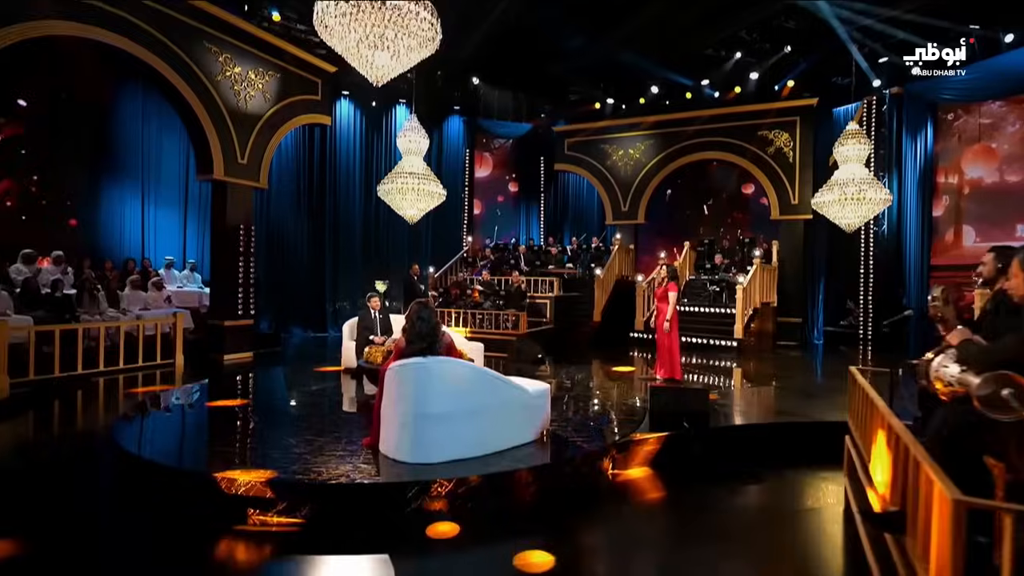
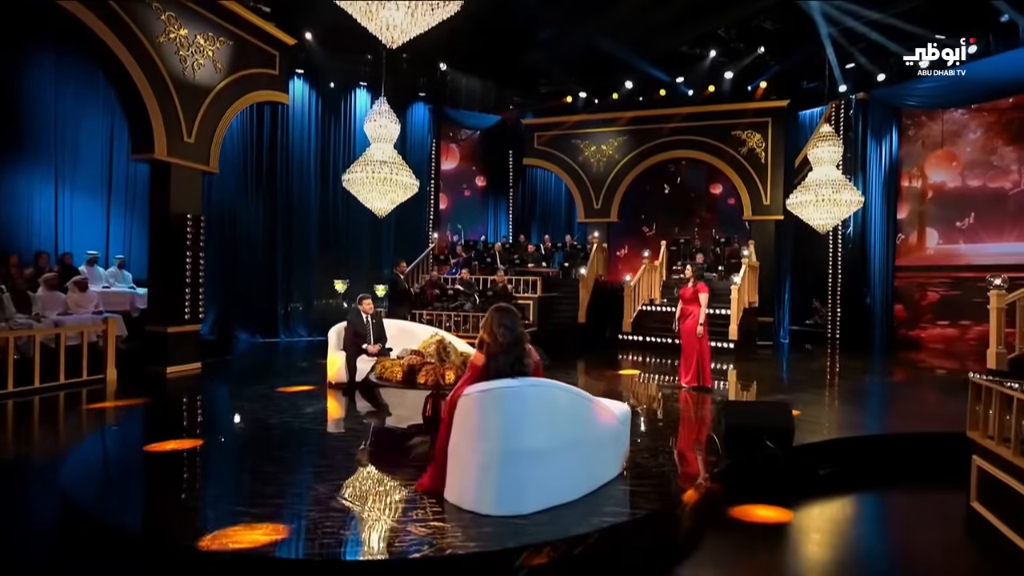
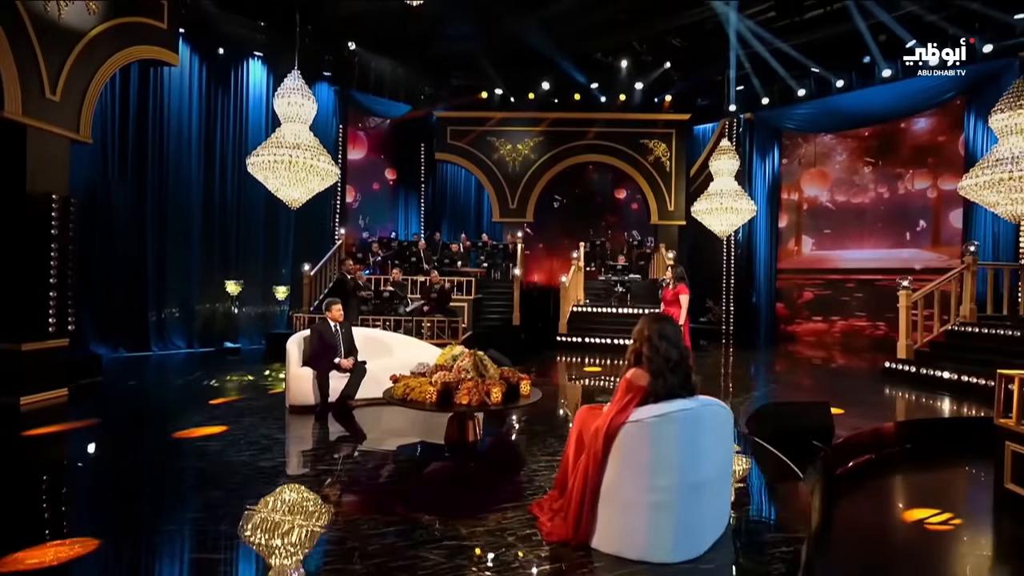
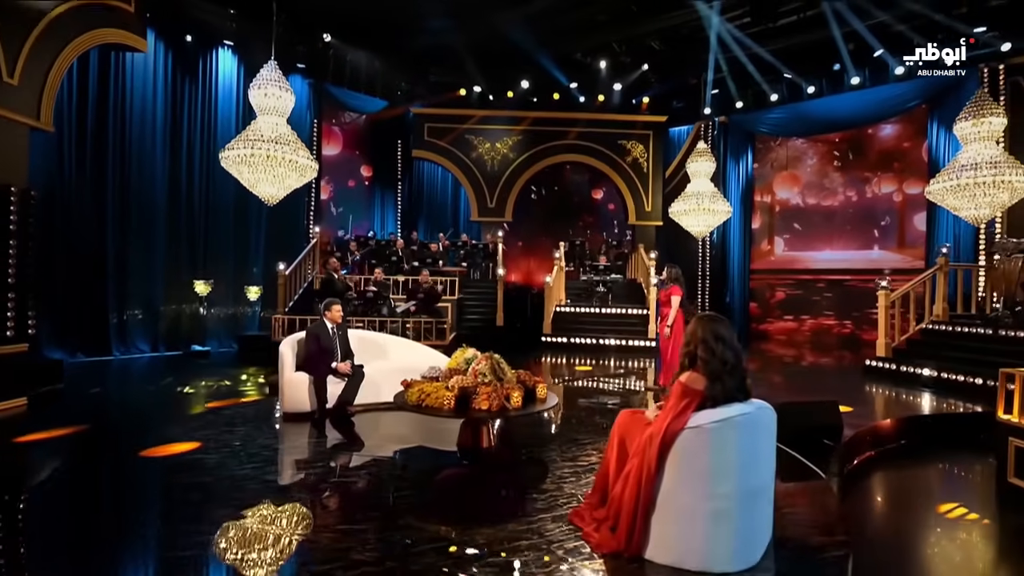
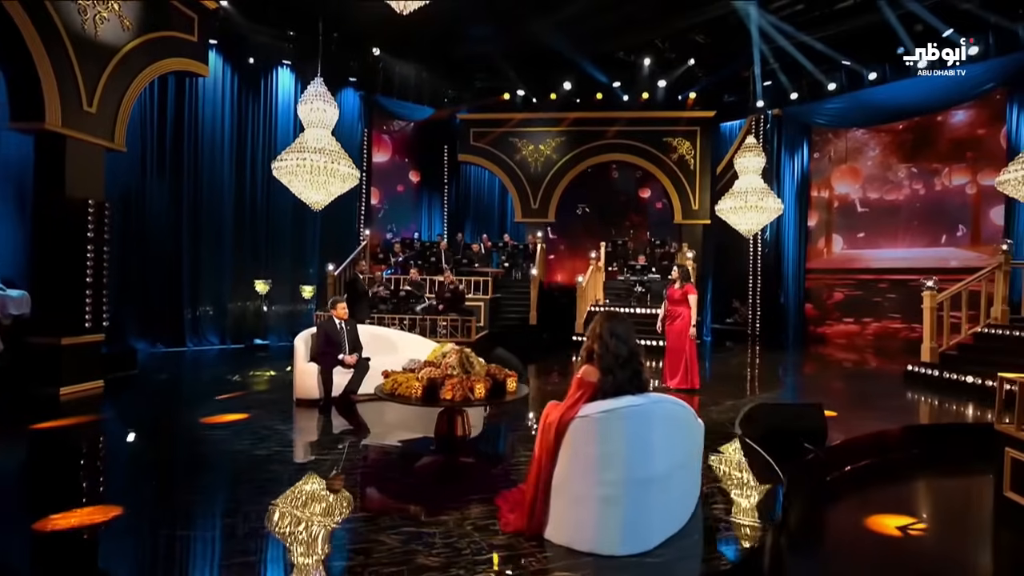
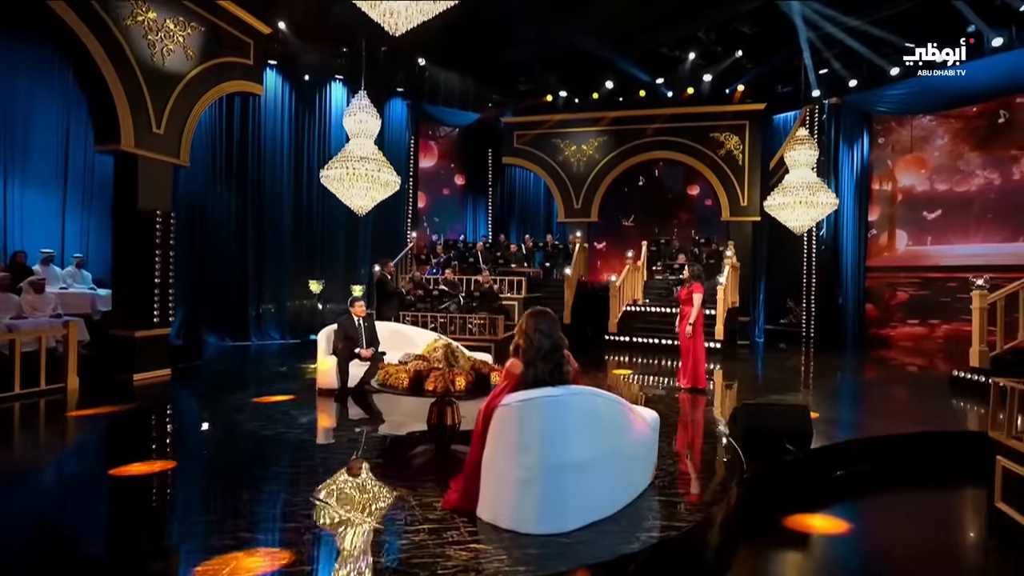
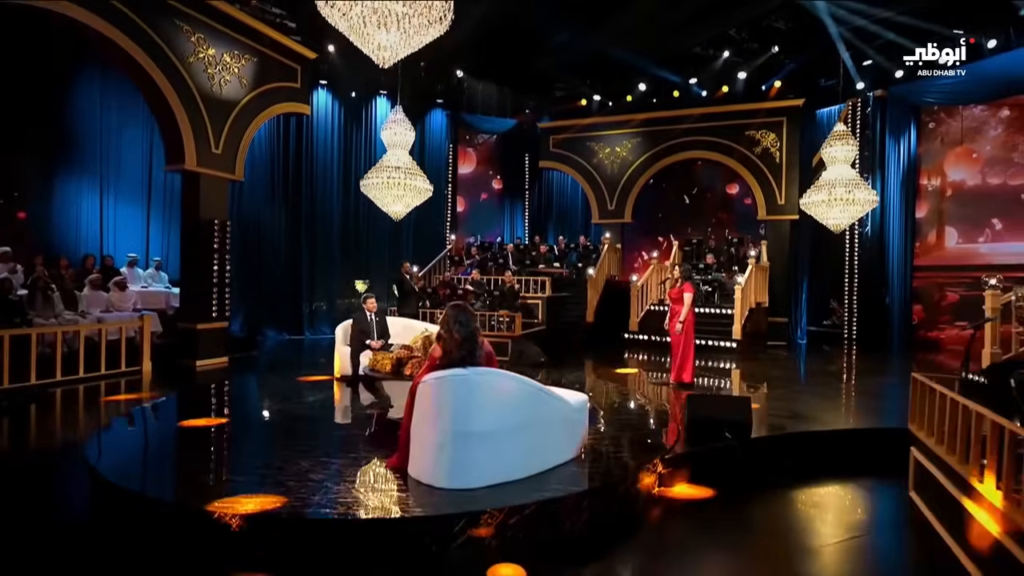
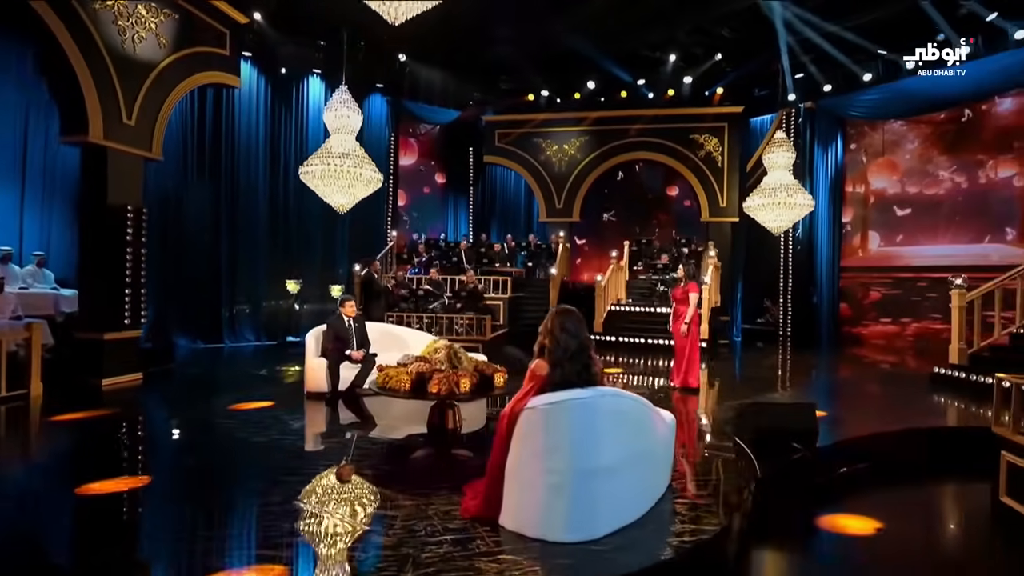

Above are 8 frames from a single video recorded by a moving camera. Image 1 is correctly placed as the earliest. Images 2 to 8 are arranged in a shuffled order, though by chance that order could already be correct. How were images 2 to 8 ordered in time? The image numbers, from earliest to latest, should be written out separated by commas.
7, 2, 6, 8, 5, 3, 4
